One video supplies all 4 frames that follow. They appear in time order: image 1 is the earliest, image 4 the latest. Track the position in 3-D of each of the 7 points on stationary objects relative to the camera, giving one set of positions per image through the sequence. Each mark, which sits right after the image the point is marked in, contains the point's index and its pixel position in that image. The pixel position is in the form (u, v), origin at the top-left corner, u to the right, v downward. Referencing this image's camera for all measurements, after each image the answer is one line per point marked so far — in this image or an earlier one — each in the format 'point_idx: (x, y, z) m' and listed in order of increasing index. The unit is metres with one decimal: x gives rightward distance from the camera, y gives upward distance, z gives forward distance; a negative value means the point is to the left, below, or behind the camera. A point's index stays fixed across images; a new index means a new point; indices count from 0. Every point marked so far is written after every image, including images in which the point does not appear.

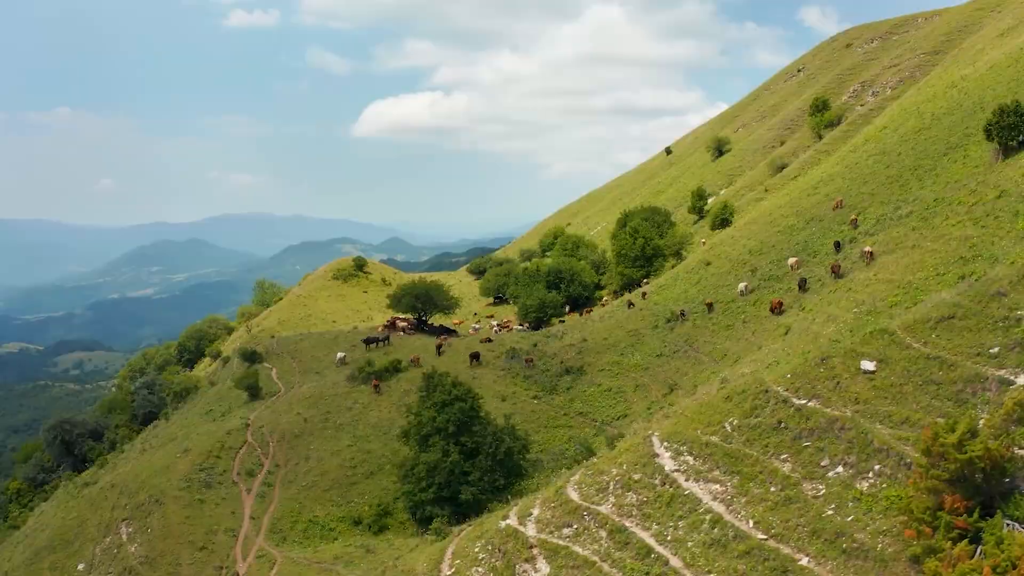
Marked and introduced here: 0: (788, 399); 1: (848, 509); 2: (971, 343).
0: (+8.7, -3.6, +18.5) m
1: (+8.5, -5.5, +14.6) m
2: (+12.9, -1.6, +16.2) m
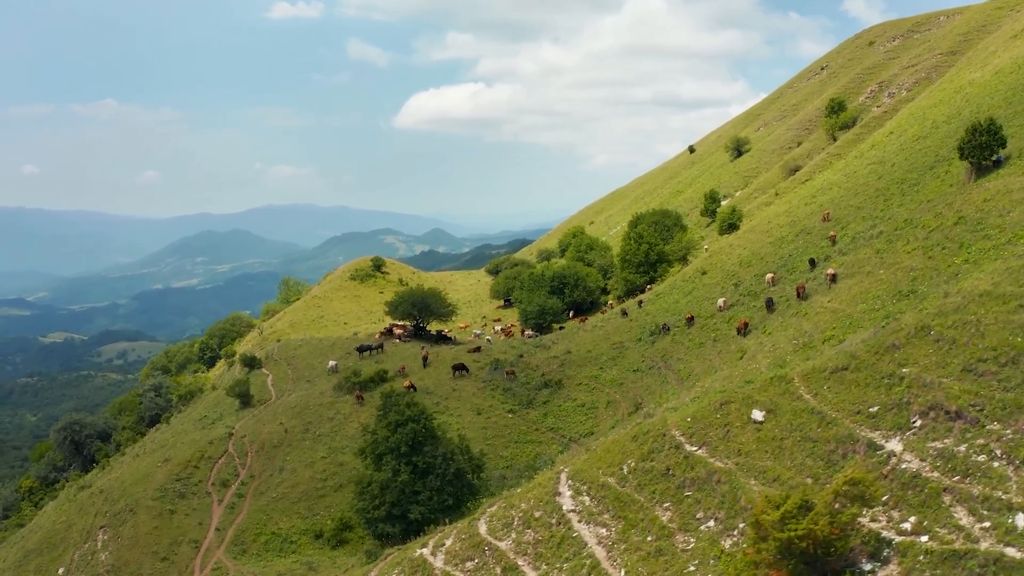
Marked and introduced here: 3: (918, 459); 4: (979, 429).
0: (+5.4, -5.0, +18.6) m
1: (+4.9, -7.0, +14.6) m
2: (+9.5, -3.1, +16.0) m
3: (+9.3, -4.0, +13.3) m
4: (+10.6, -3.3, +13.0) m
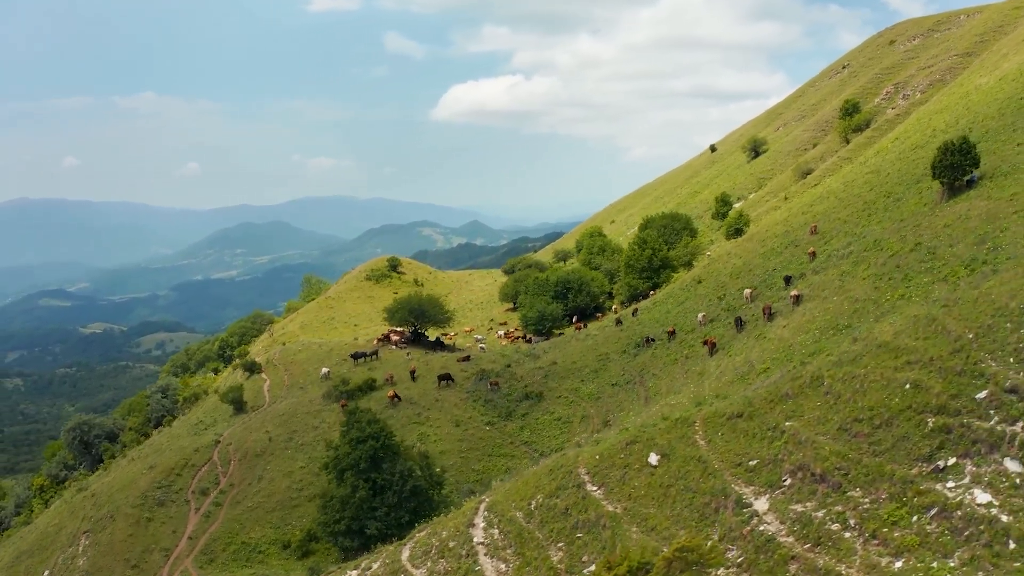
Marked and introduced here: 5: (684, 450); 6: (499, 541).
0: (+2.3, -6.3, +18.7) m
1: (+1.7, -8.3, +14.9) m
2: (+6.3, -4.4, +16.0) m
3: (+6.0, -5.3, +13.3) m
4: (+7.3, -4.6, +13.0) m
5: (+5.1, -4.8, +17.3) m
6: (-0.4, -8.4, +19.2) m
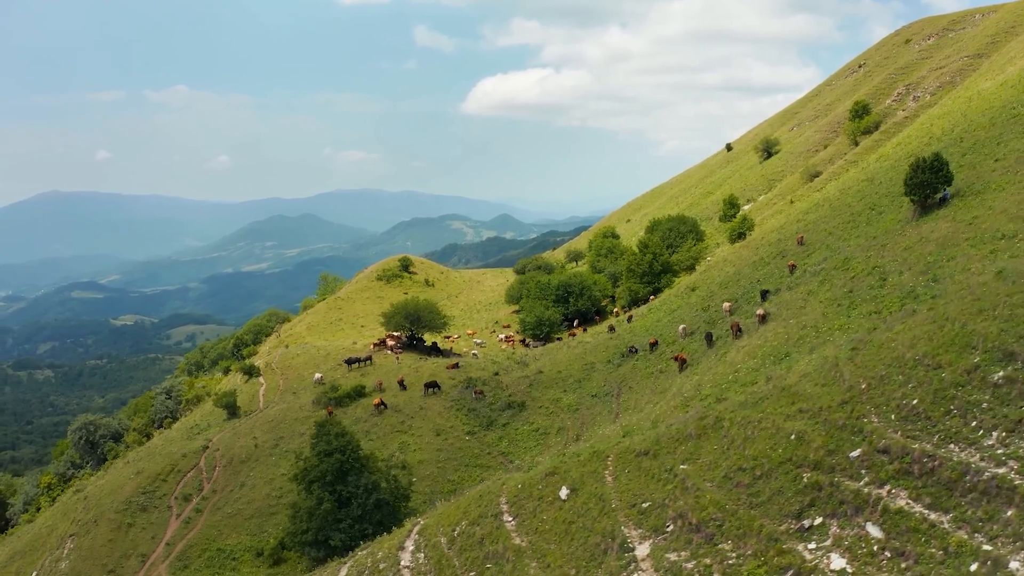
0: (-0.3, -7.4, +19.0) m
1: (-1.1, -9.4, +15.2) m
2: (+3.6, -5.5, +16.1) m
3: (+3.2, -6.5, +13.5) m
4: (+4.5, -5.8, +13.1) m
5: (+2.5, -5.9, +17.5) m
6: (-3.0, -9.4, +19.6) m
